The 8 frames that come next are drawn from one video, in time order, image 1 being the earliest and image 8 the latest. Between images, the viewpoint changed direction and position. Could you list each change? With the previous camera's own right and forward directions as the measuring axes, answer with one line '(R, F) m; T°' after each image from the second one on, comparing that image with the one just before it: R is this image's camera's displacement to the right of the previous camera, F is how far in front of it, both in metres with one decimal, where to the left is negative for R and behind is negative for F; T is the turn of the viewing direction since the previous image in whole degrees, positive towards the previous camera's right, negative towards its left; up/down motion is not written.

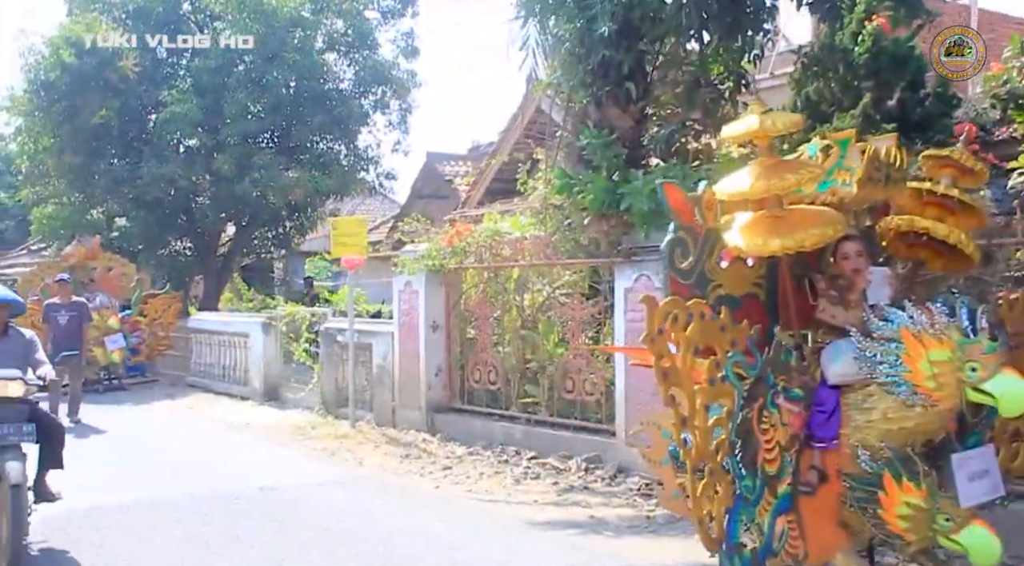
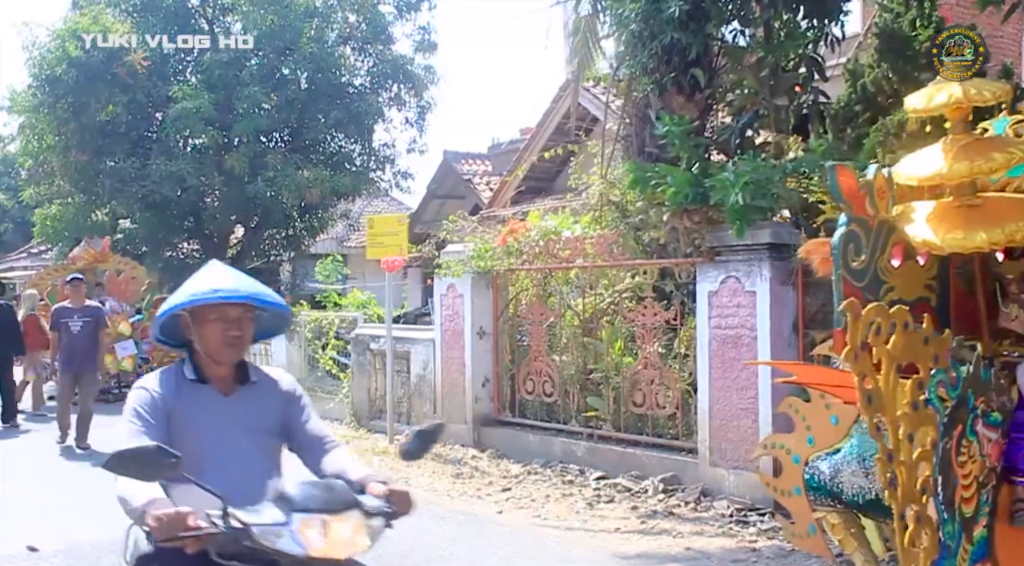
(-0.5, +0.7) m; 0°
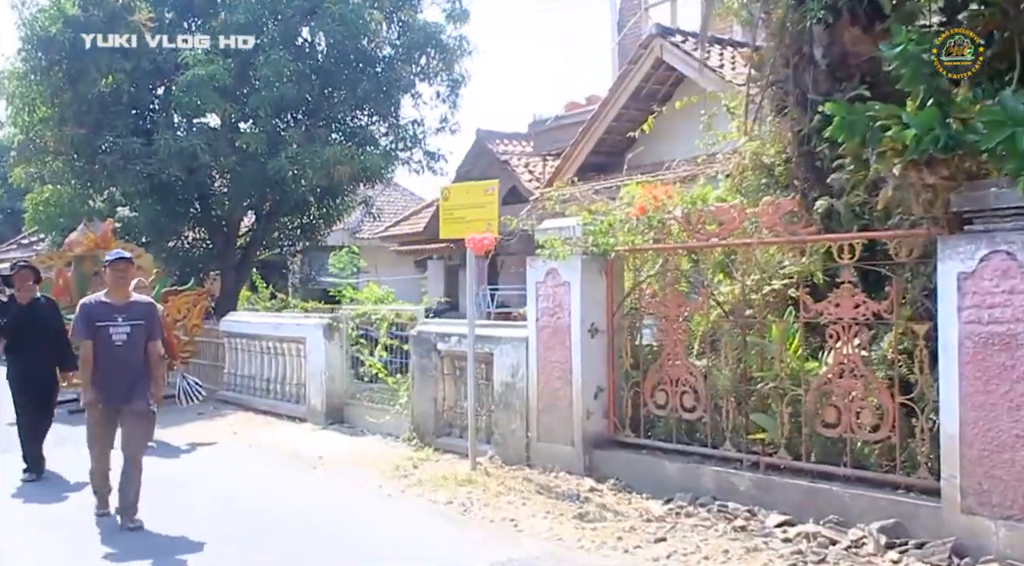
(-0.9, +1.9) m; 0°
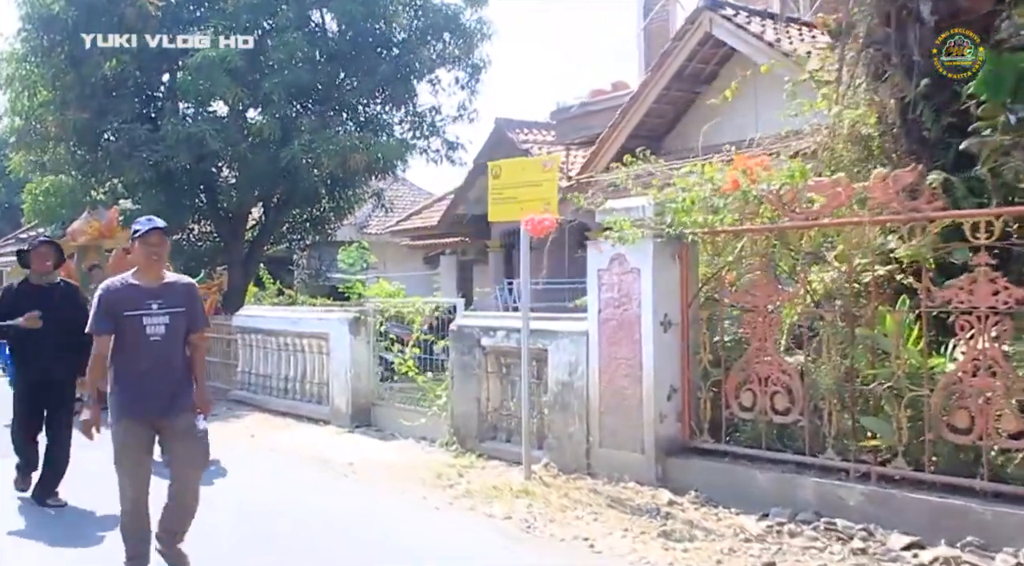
(-0.4, +0.8) m; 0°
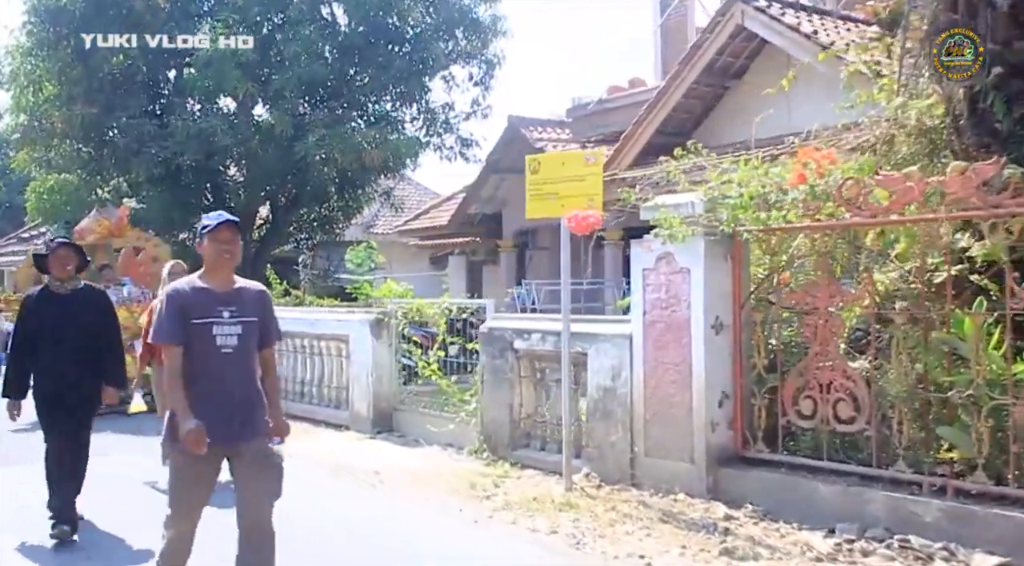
(-0.3, +0.3) m; 0°
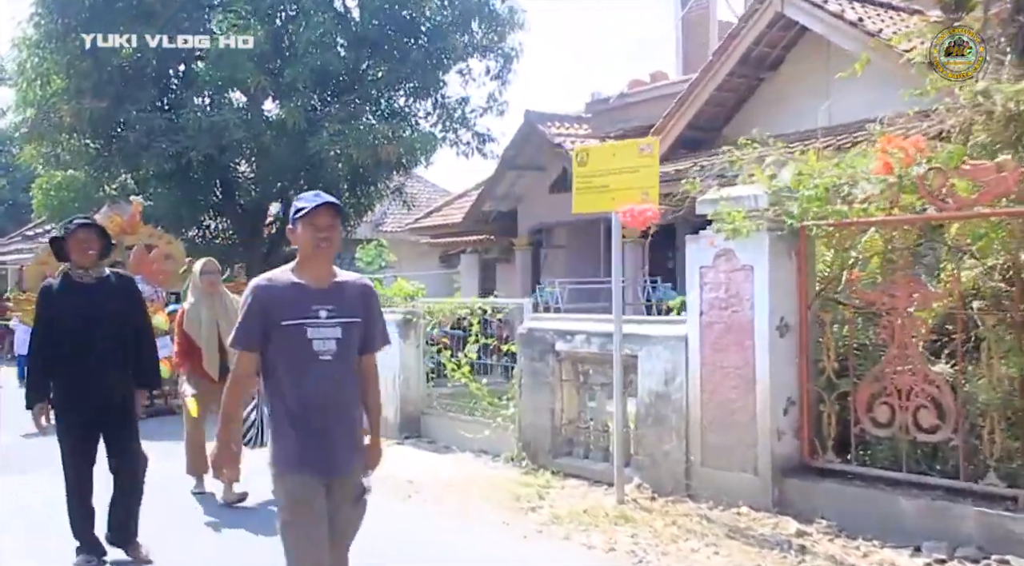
(-0.3, +0.4) m; 0°
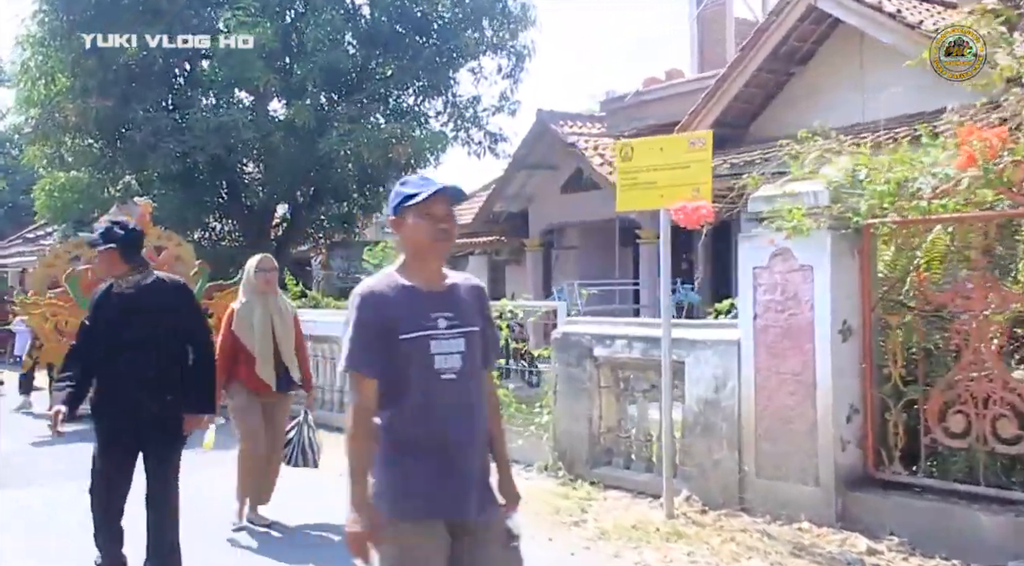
(-0.3, +0.3) m; 0°
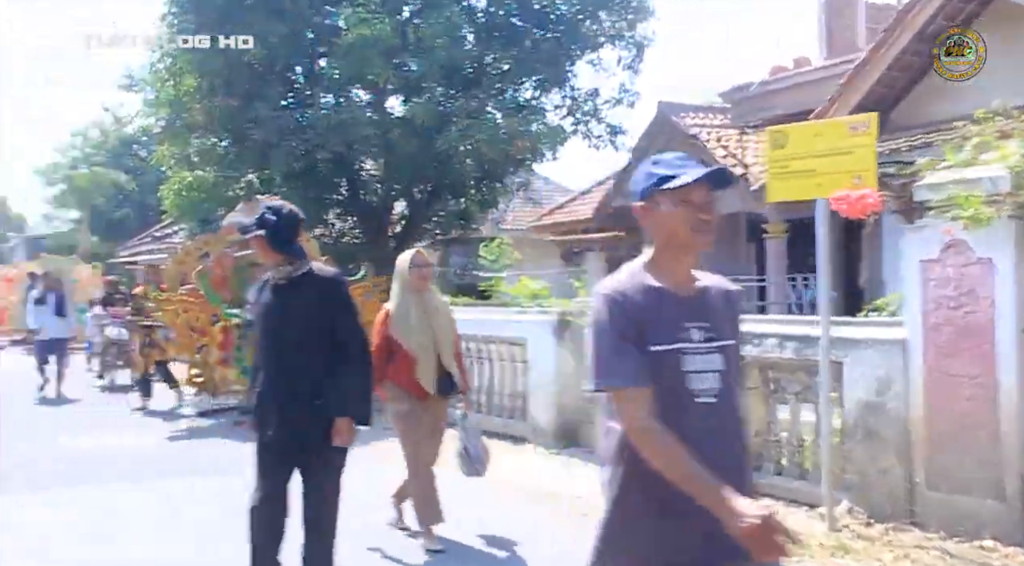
(-0.2, +0.3) m; -6°
